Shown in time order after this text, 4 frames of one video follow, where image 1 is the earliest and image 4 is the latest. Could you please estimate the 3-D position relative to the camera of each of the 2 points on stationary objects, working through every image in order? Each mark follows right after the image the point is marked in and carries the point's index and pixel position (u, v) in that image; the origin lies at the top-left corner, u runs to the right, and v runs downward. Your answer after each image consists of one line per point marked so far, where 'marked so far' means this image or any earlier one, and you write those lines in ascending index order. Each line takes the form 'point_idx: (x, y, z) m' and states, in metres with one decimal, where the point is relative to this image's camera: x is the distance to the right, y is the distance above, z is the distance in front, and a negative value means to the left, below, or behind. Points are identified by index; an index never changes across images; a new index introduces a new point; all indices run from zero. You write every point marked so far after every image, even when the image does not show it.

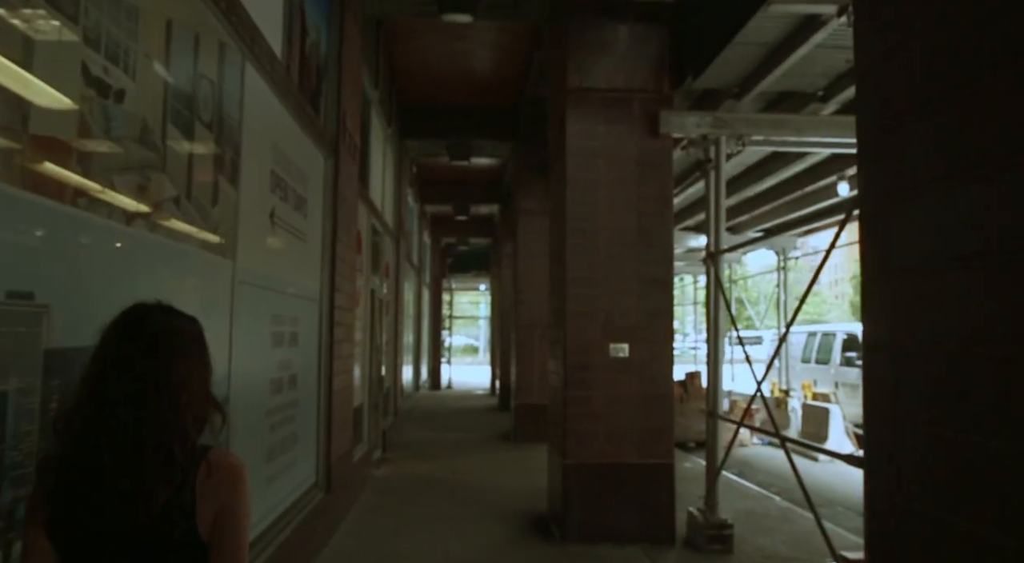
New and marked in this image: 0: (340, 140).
0: (-1.4, +1.2, +6.0) m
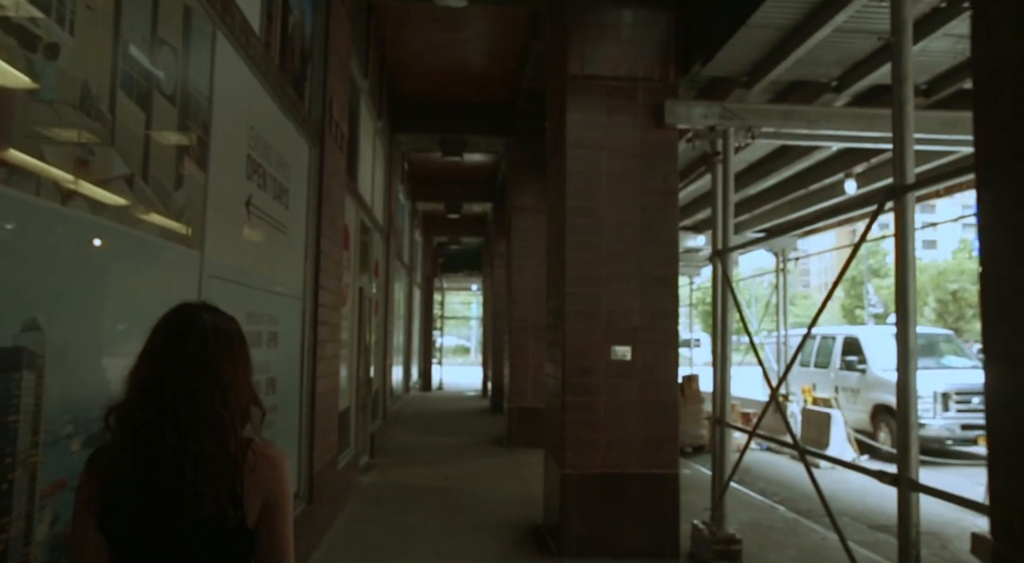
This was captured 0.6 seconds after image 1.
0: (-1.5, +1.2, +5.7) m
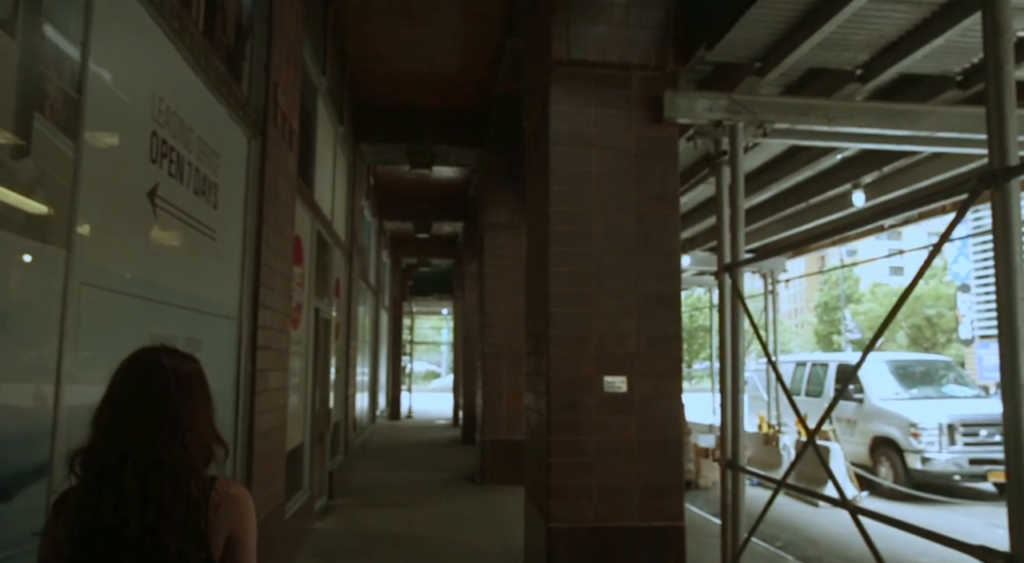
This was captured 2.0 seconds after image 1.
0: (-1.6, +1.1, +4.8) m
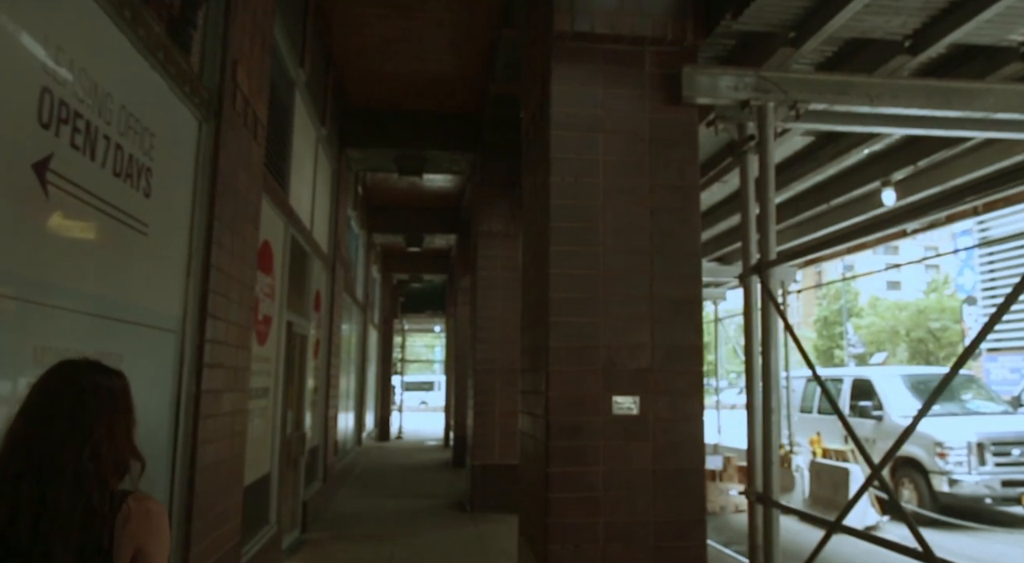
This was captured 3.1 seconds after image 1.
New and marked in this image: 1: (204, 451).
0: (-1.6, +1.0, +4.2) m
1: (-1.6, -0.9, +3.9) m
